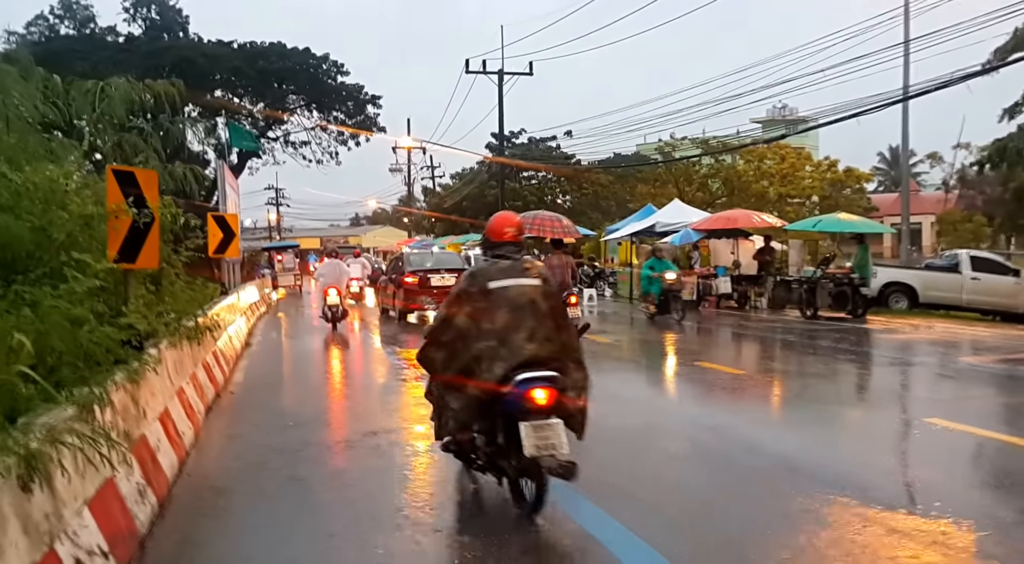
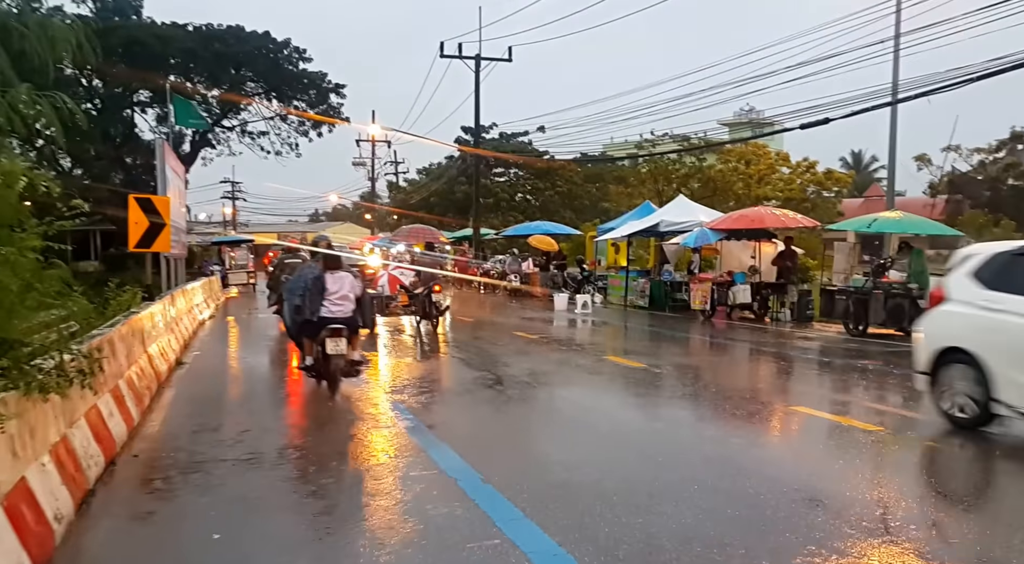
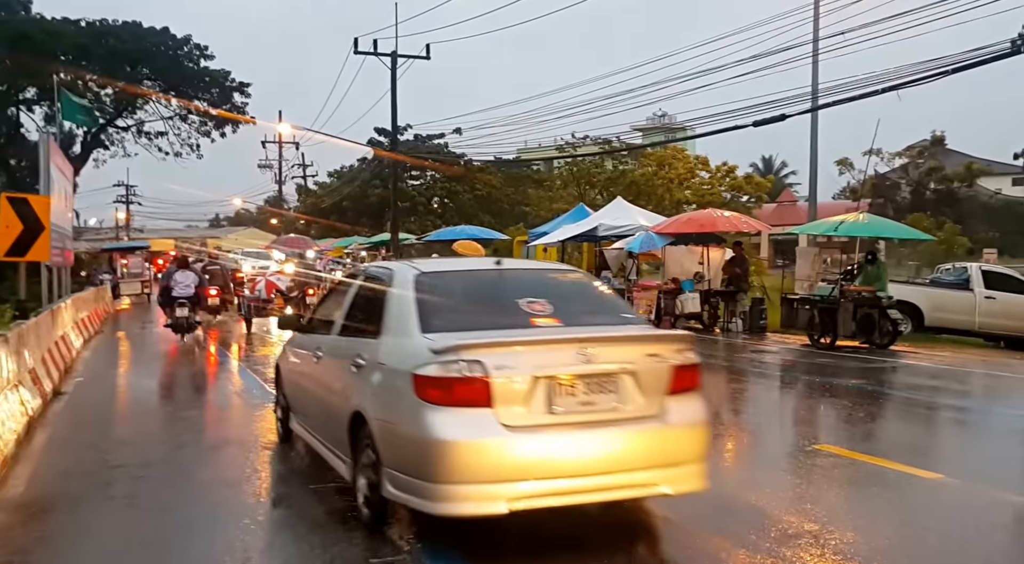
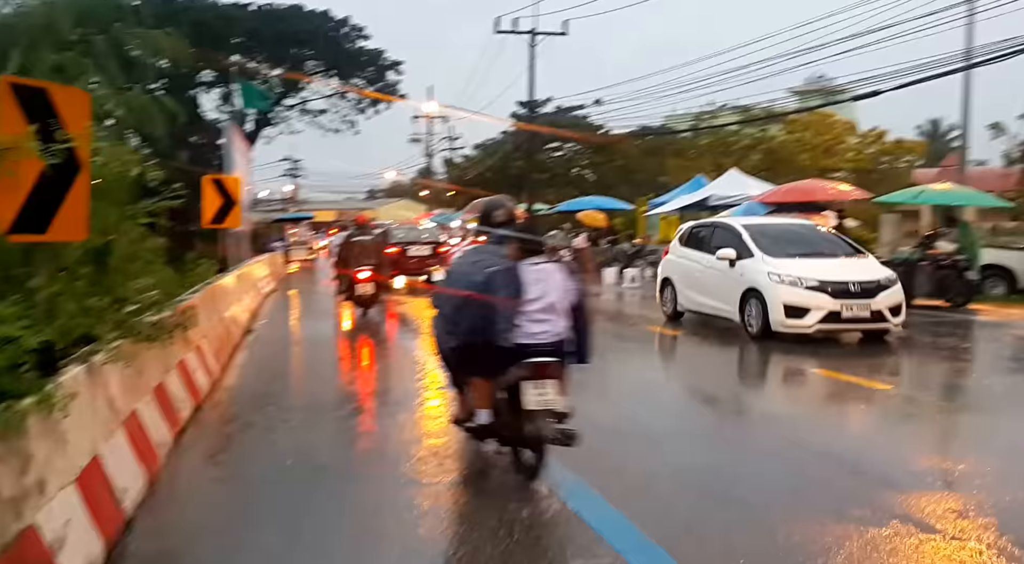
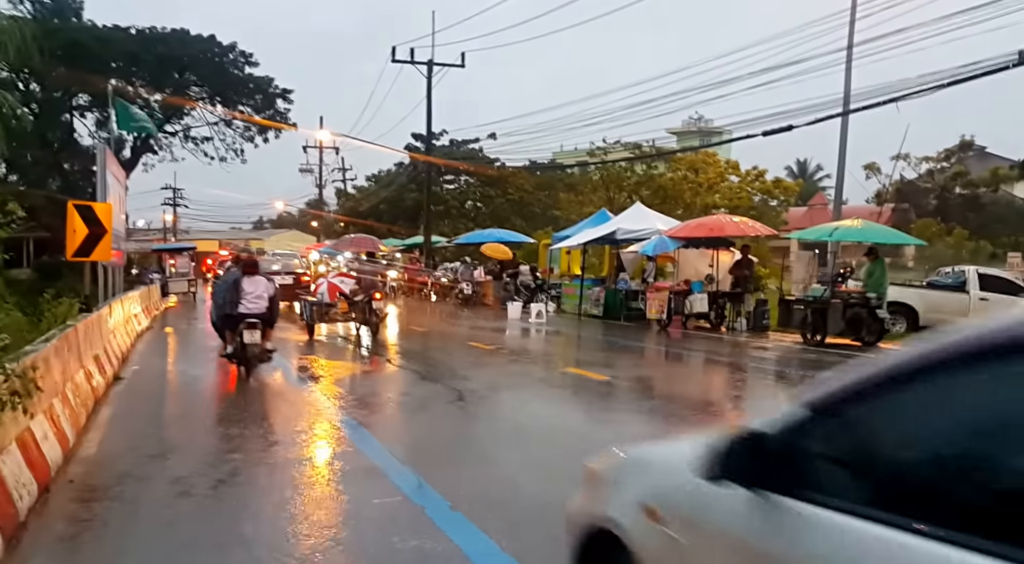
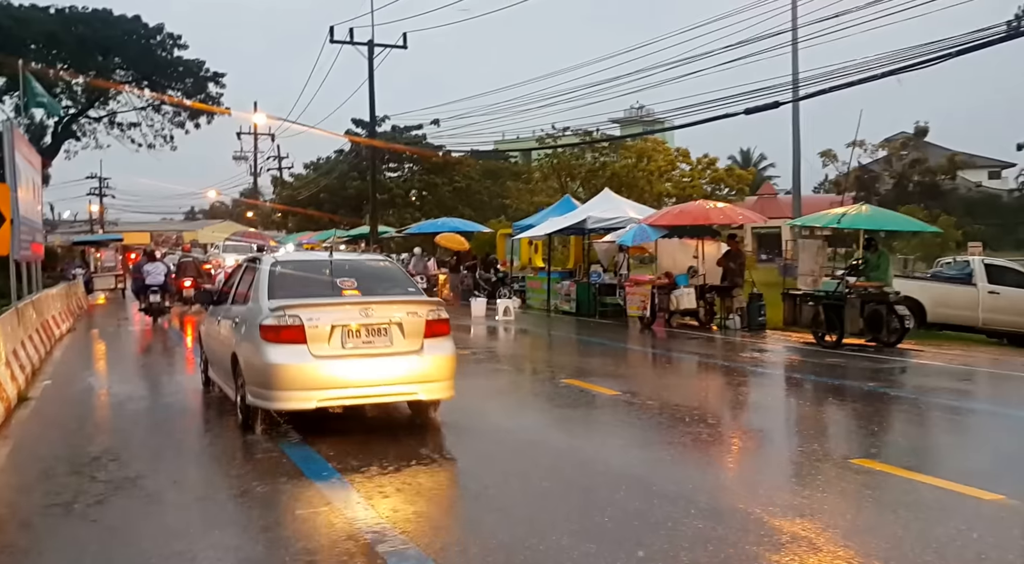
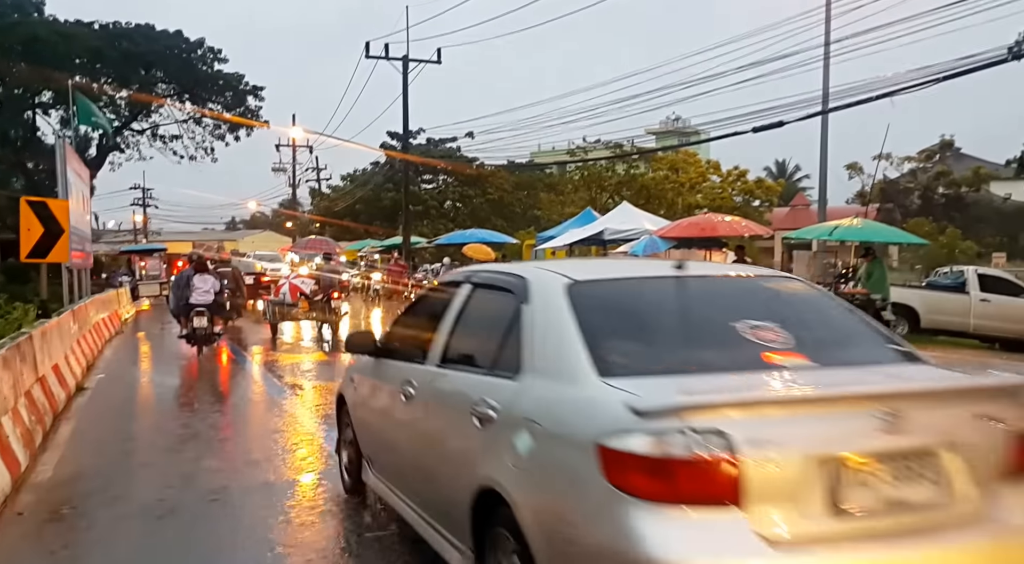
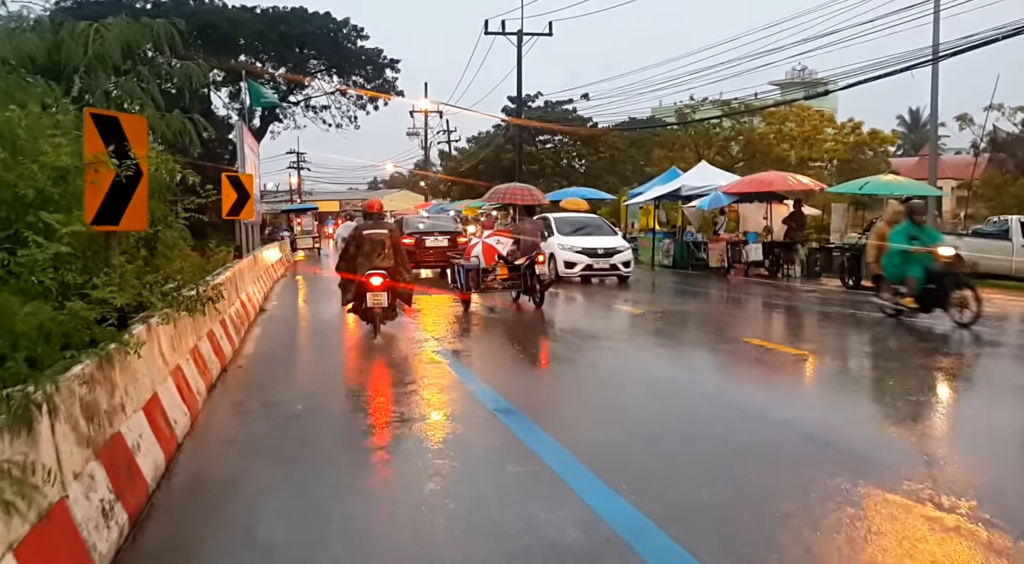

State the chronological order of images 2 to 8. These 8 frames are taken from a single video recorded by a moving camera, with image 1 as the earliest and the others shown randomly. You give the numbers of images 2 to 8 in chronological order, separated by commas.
8, 4, 2, 5, 7, 3, 6
